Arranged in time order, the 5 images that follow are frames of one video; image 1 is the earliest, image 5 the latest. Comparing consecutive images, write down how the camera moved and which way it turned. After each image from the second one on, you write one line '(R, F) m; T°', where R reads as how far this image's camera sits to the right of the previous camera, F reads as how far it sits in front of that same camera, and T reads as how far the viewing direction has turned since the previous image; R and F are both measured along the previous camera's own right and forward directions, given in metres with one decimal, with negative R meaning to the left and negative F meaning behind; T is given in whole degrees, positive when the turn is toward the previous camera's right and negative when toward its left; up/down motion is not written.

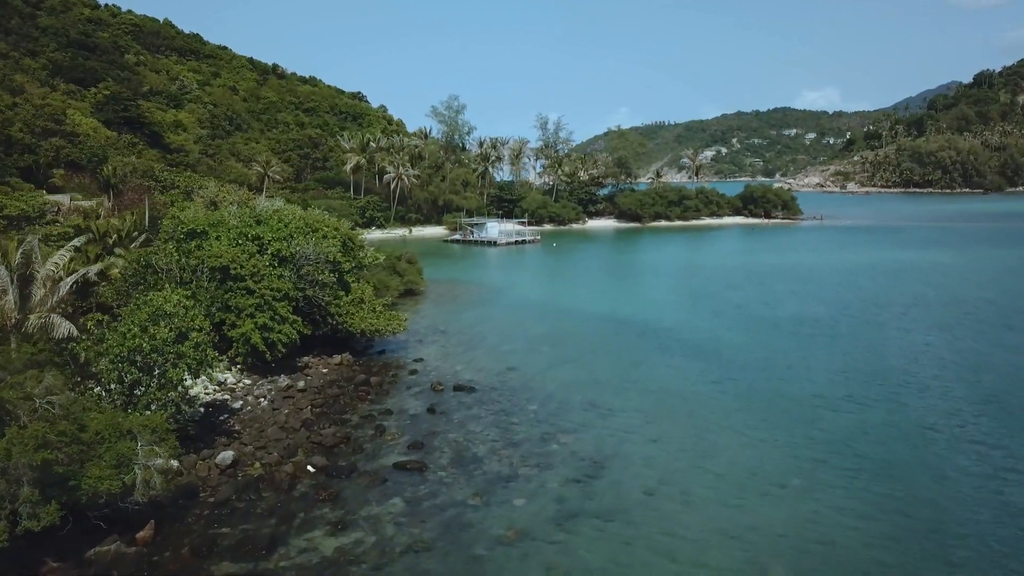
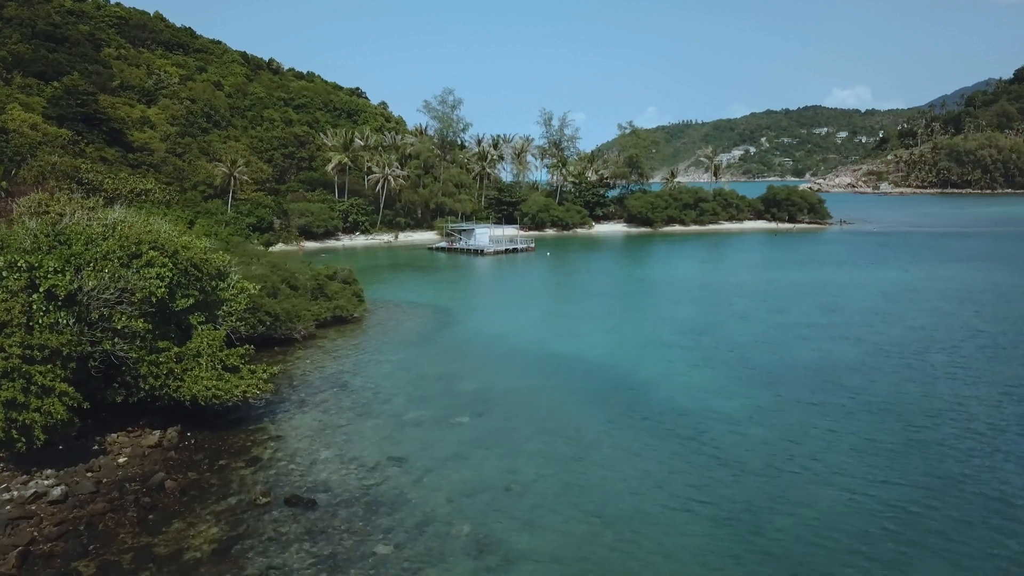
(+3.8, +9.3) m; -2°
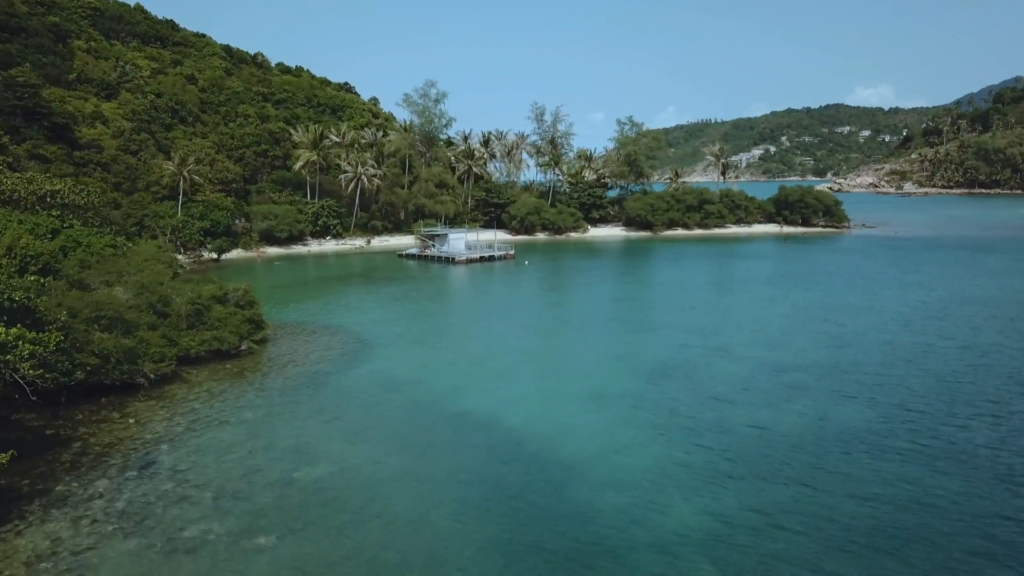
(+4.0, +8.1) m; -1°
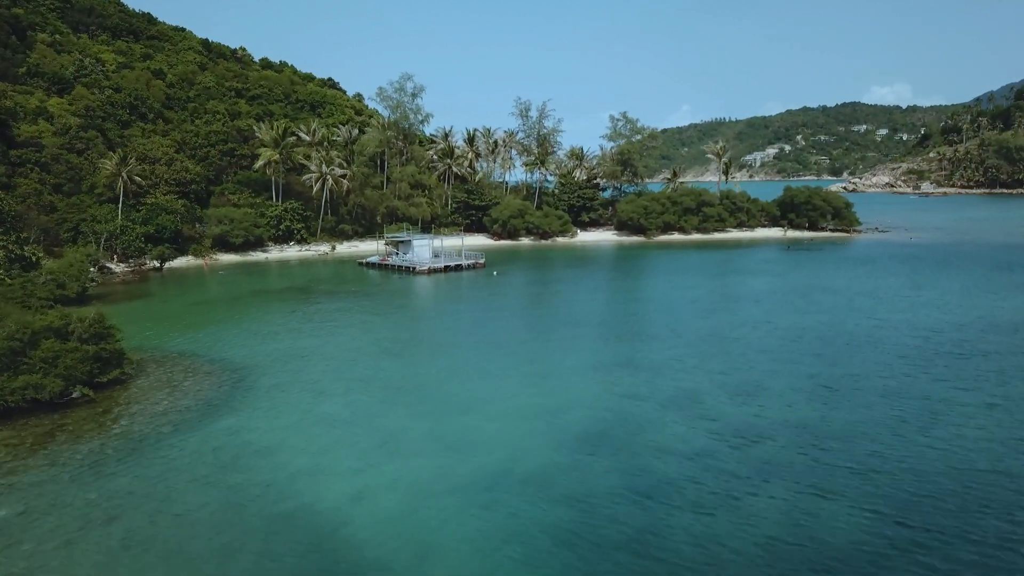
(+3.8, +7.1) m; -1°
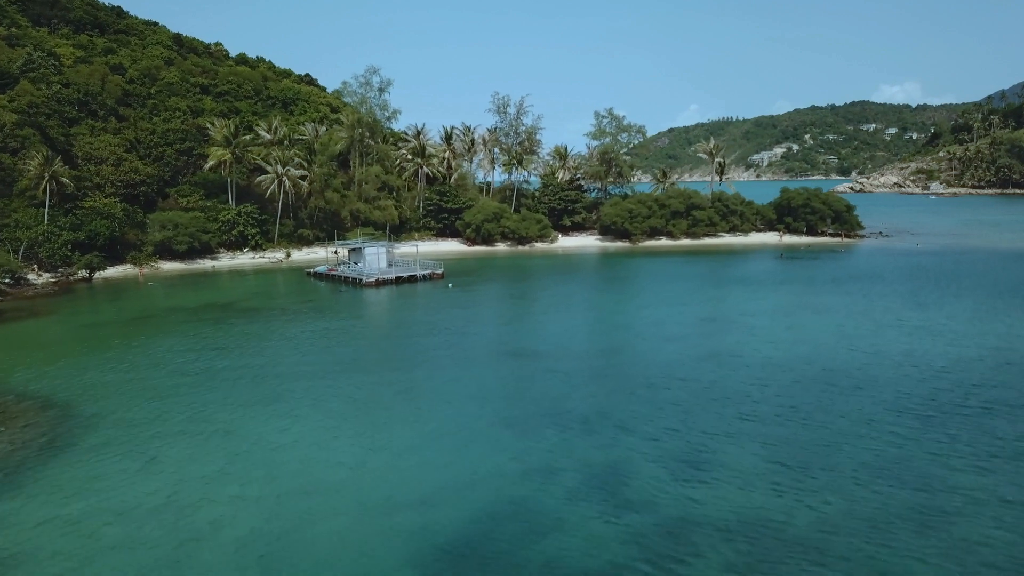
(+3.6, +6.2) m; -1°
